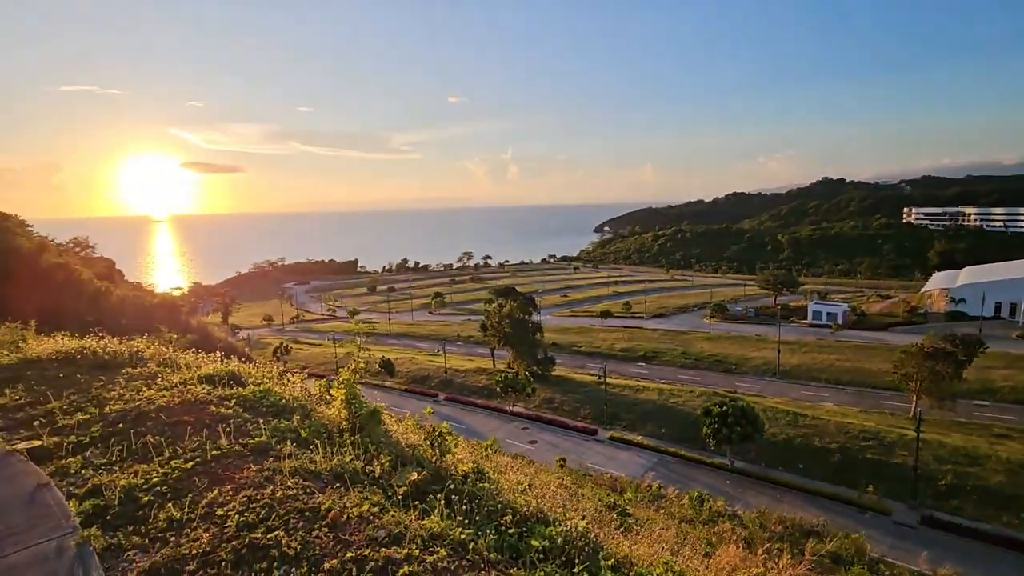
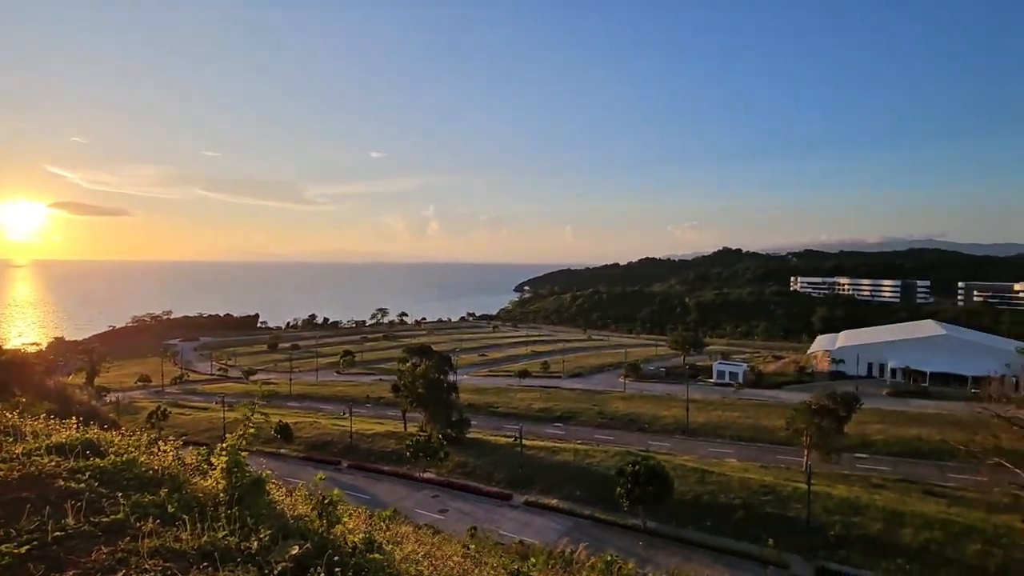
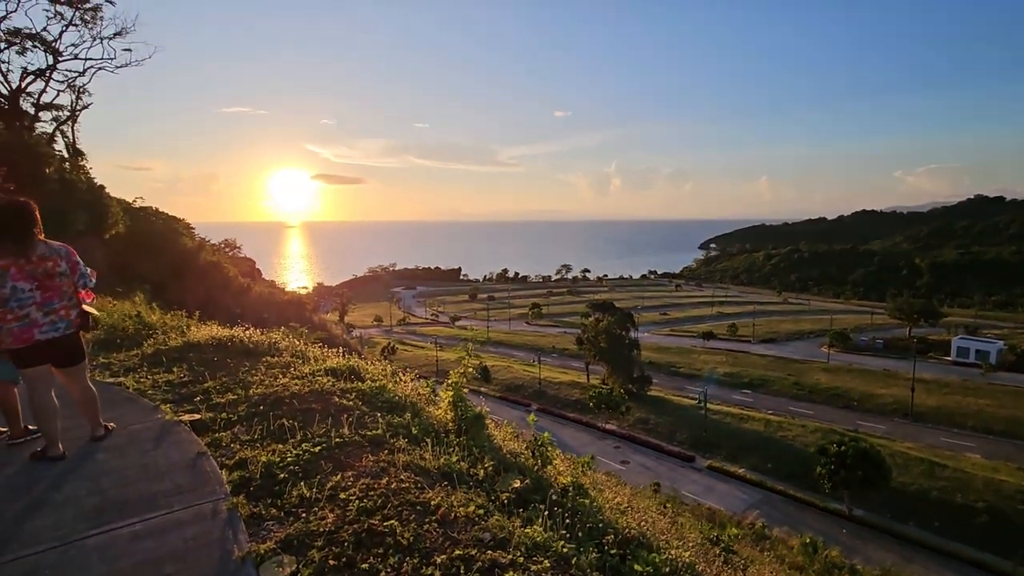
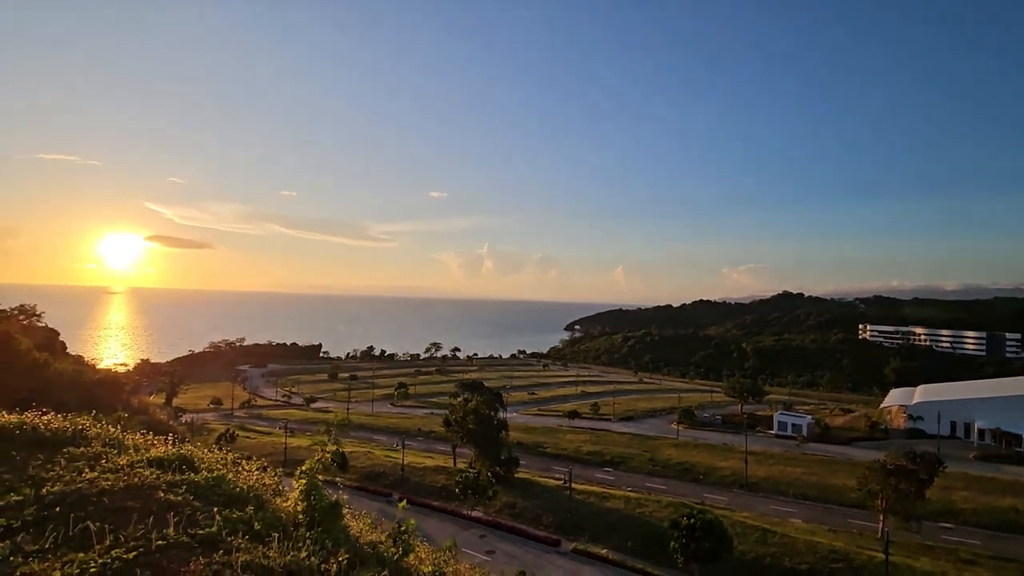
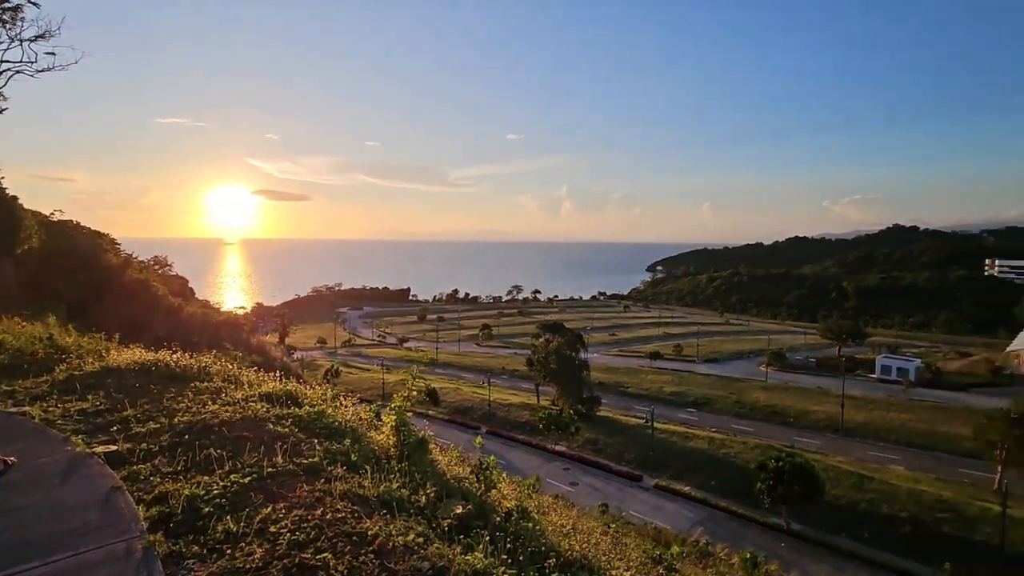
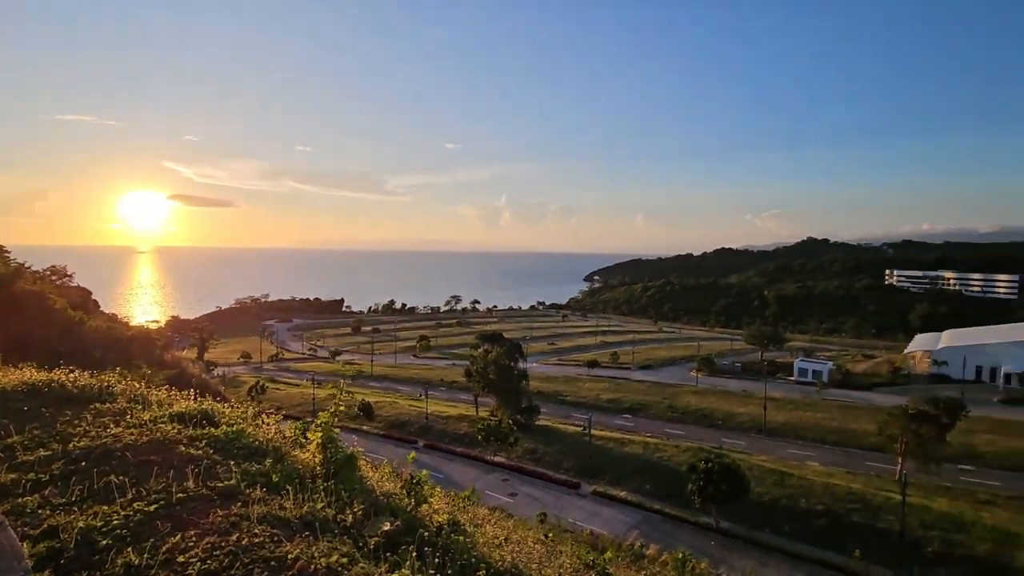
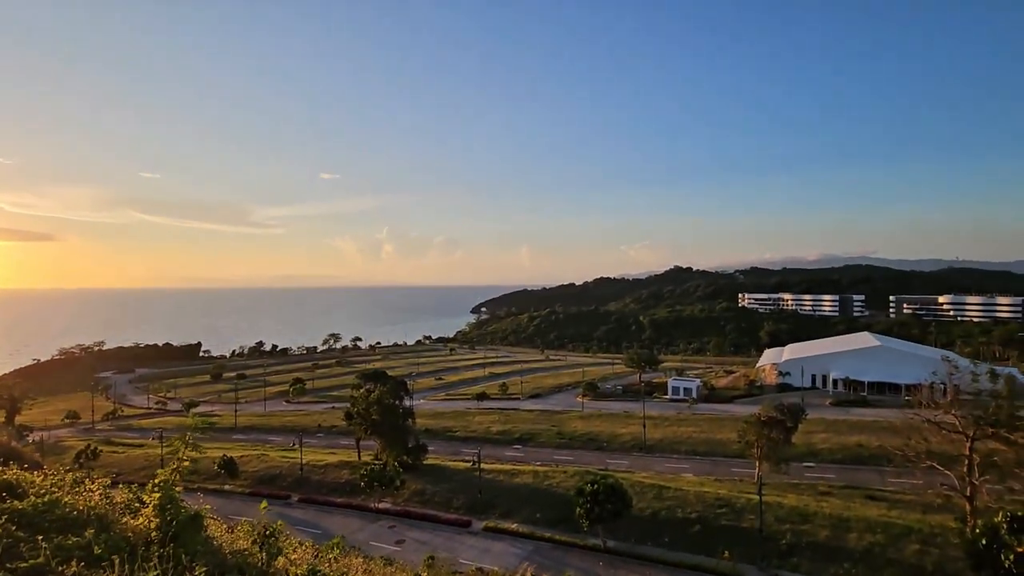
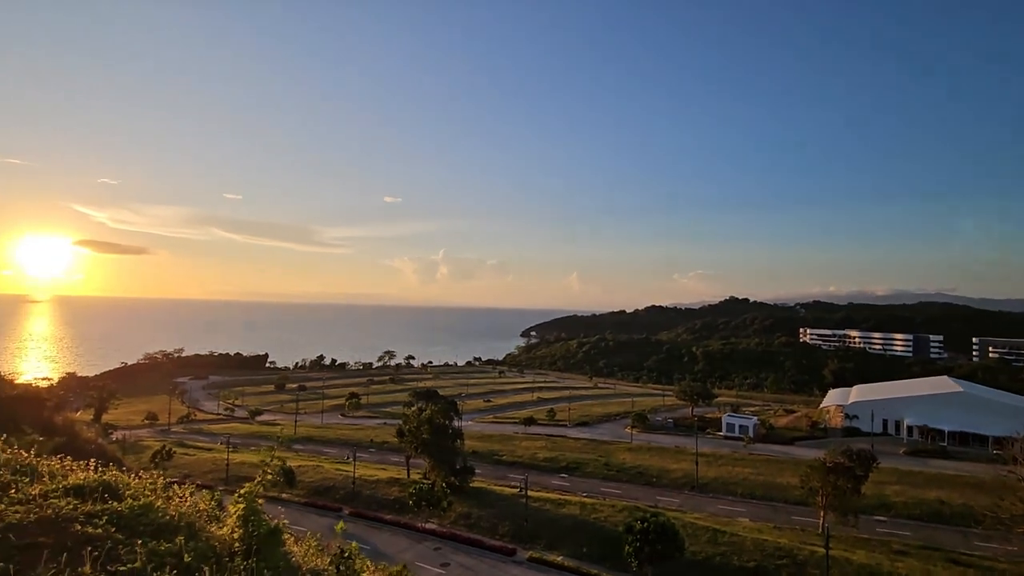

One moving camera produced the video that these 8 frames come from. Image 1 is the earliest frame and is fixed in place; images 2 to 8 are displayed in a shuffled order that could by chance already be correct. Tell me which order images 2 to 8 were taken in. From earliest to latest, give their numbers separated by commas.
3, 5, 6, 2, 7, 8, 4
